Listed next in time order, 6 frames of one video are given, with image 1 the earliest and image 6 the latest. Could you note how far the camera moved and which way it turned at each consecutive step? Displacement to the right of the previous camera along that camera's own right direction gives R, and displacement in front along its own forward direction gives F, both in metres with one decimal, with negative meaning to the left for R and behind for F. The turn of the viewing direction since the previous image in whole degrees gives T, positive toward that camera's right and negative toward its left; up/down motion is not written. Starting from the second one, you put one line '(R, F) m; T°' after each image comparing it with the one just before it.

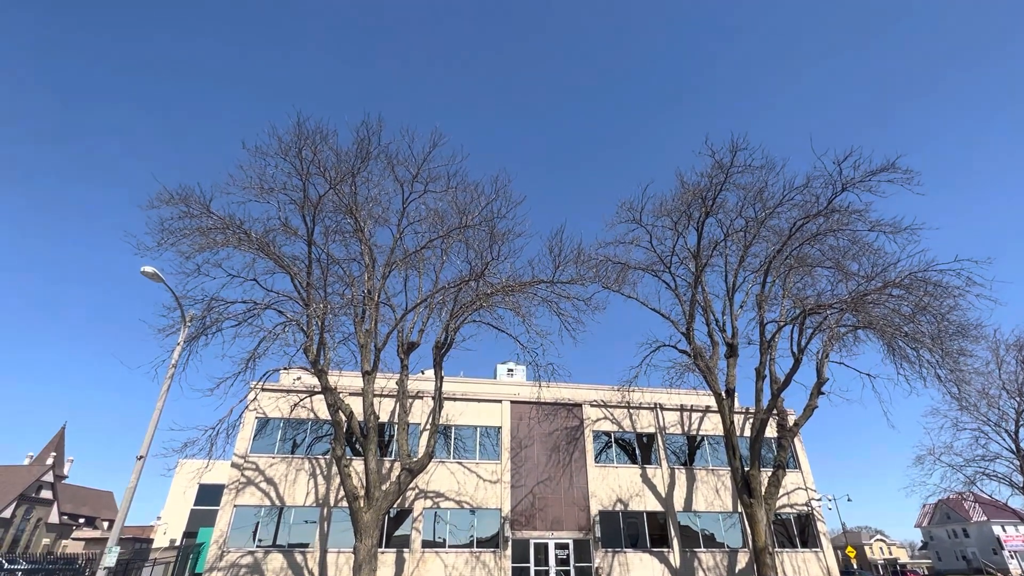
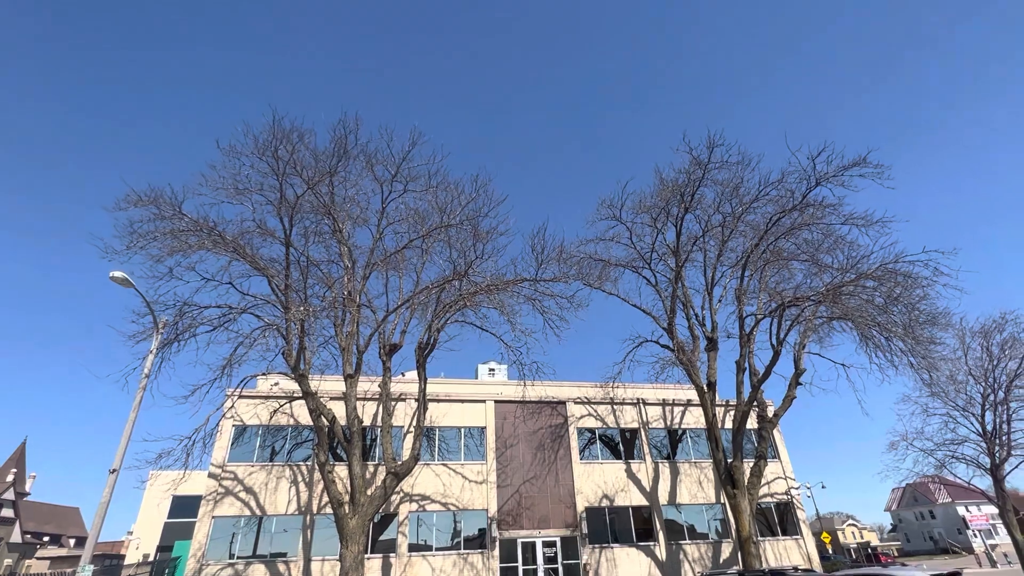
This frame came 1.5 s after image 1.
(-0.2, +0.1) m; +3°
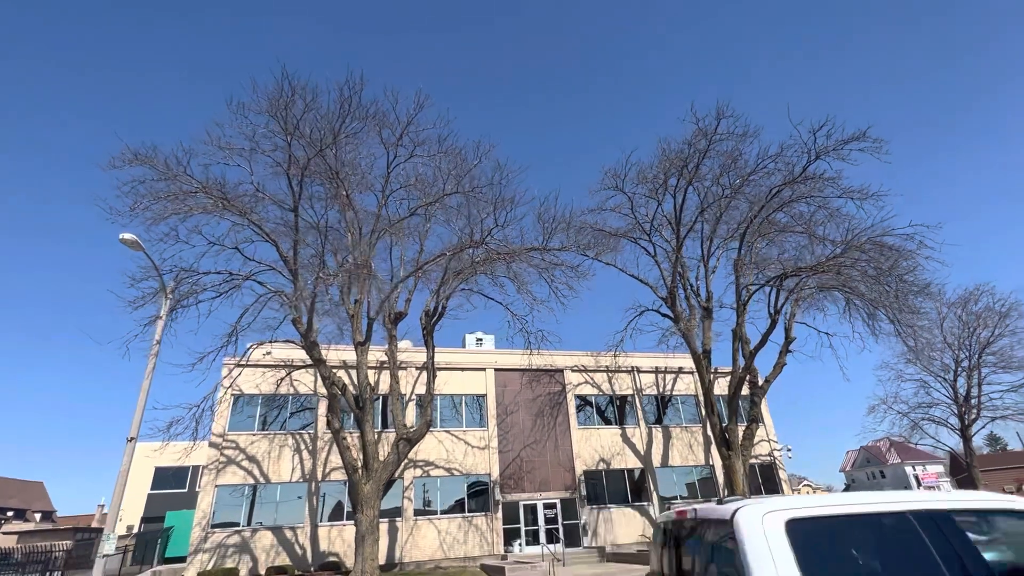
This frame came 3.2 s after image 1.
(-1.4, 0.0) m; +3°
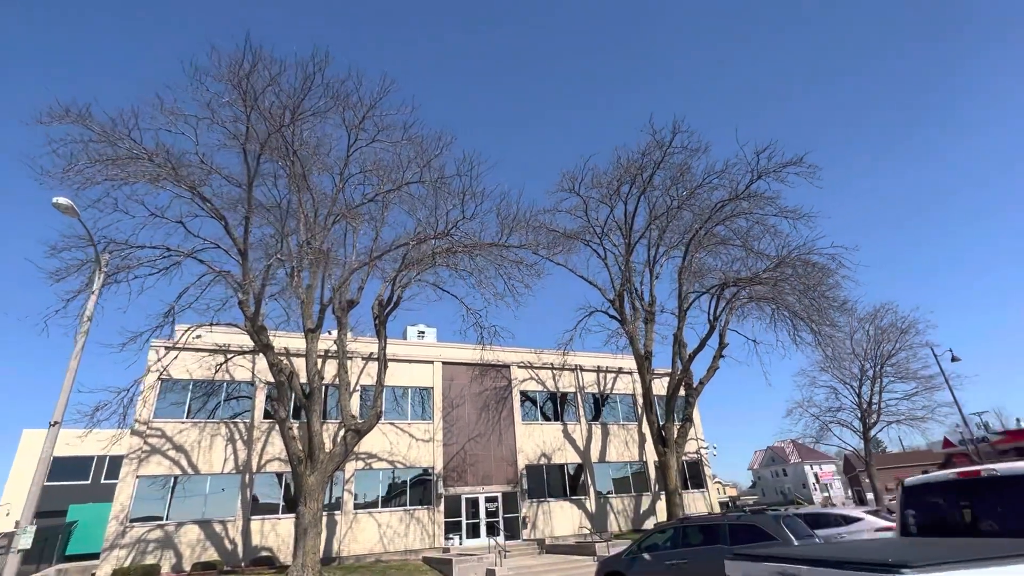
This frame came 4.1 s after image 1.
(-0.8, -0.1) m; +7°
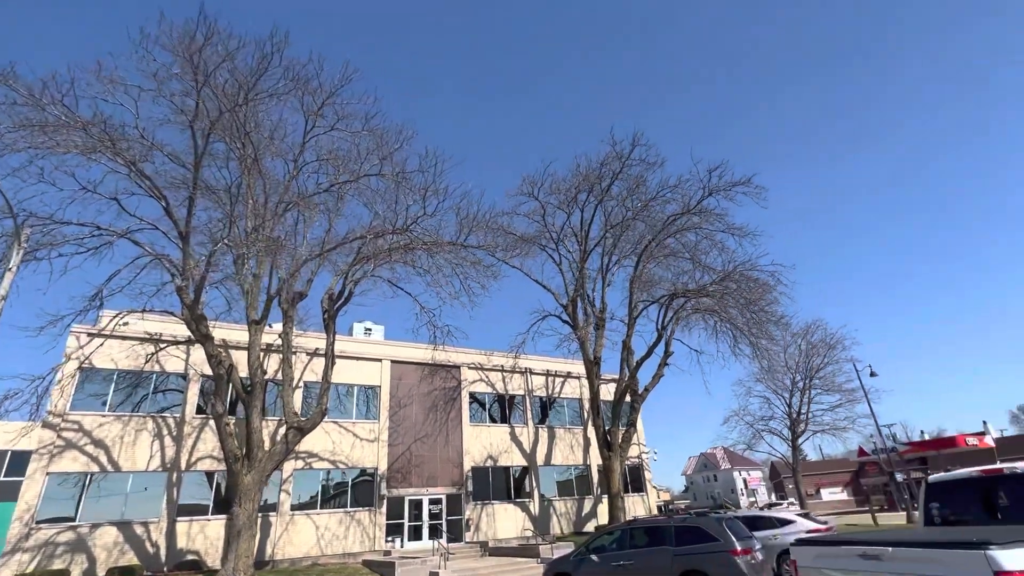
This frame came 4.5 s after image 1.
(-0.3, +0.1) m; +6°
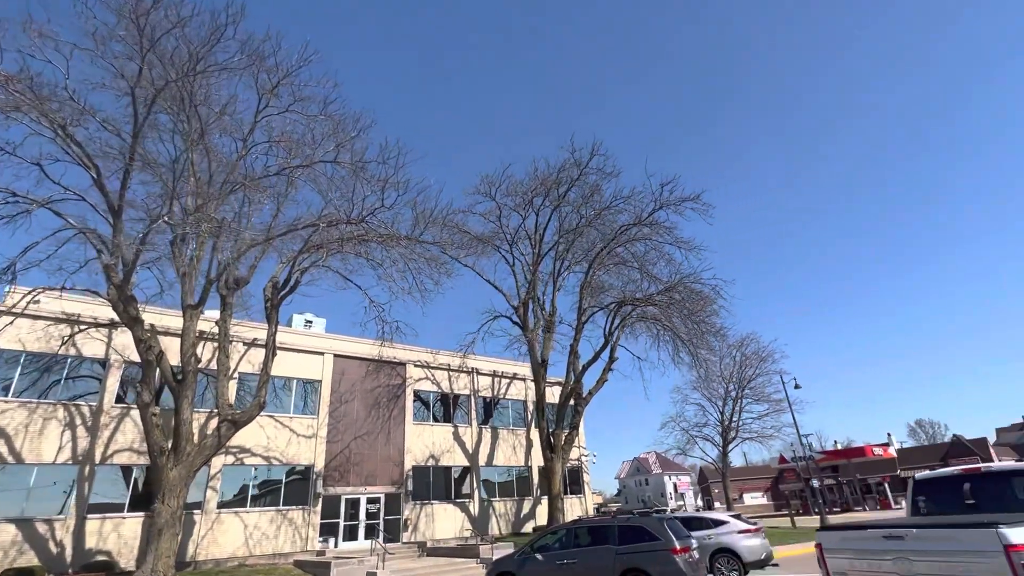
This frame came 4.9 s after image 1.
(-0.3, 0.0) m; +6°
